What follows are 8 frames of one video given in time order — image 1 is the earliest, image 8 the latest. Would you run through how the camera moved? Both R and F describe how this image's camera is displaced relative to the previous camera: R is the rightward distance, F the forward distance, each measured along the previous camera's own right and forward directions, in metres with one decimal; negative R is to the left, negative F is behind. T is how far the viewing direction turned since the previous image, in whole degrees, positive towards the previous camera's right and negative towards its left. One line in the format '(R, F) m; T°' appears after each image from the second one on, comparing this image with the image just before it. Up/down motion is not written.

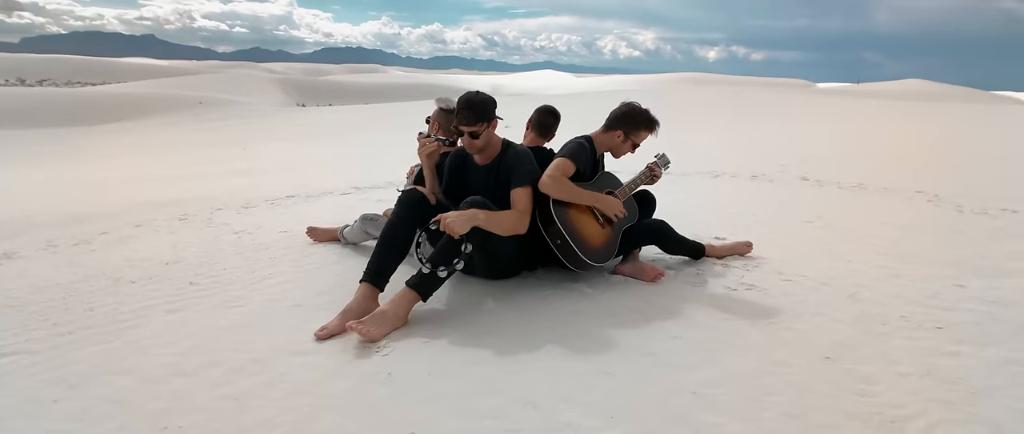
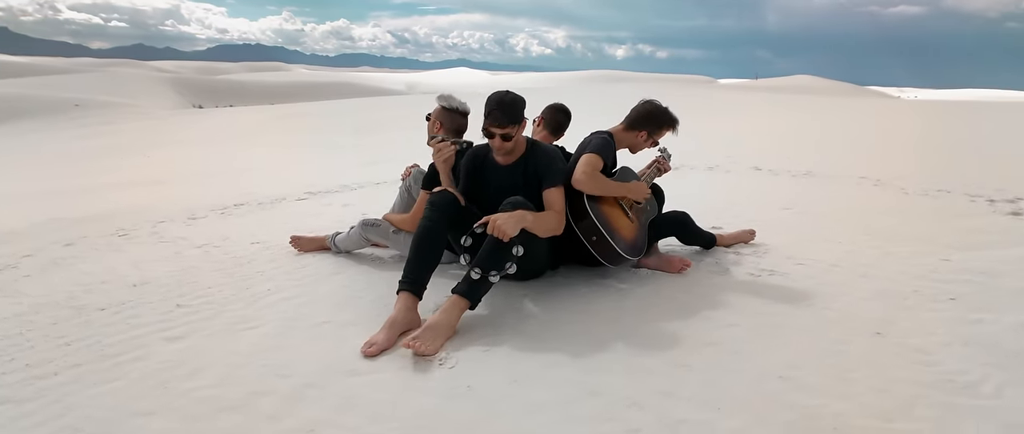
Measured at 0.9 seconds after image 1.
(-0.6, +0.1) m; +9°
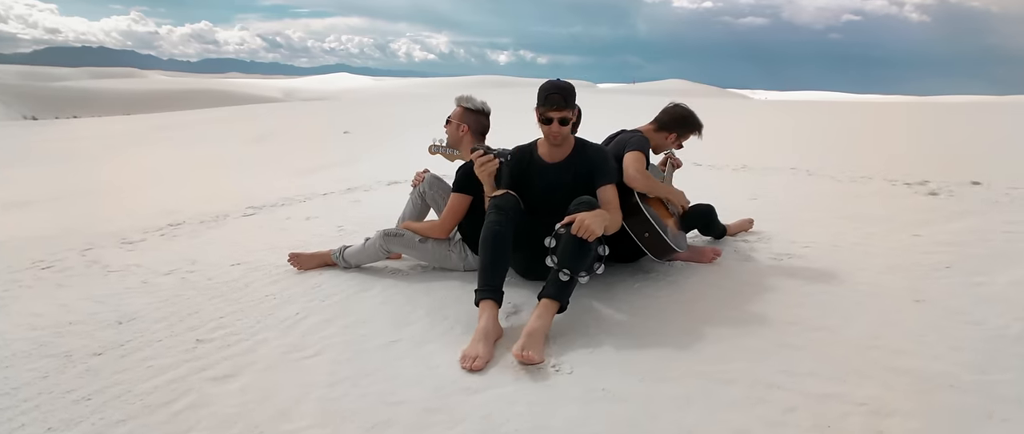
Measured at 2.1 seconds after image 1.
(-0.8, +0.1) m; +11°
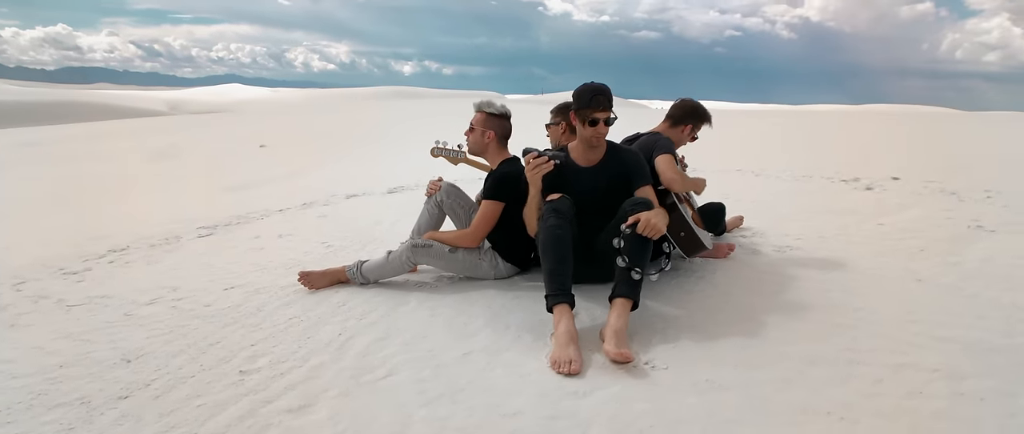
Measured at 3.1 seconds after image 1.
(-0.7, +0.1) m; +9°
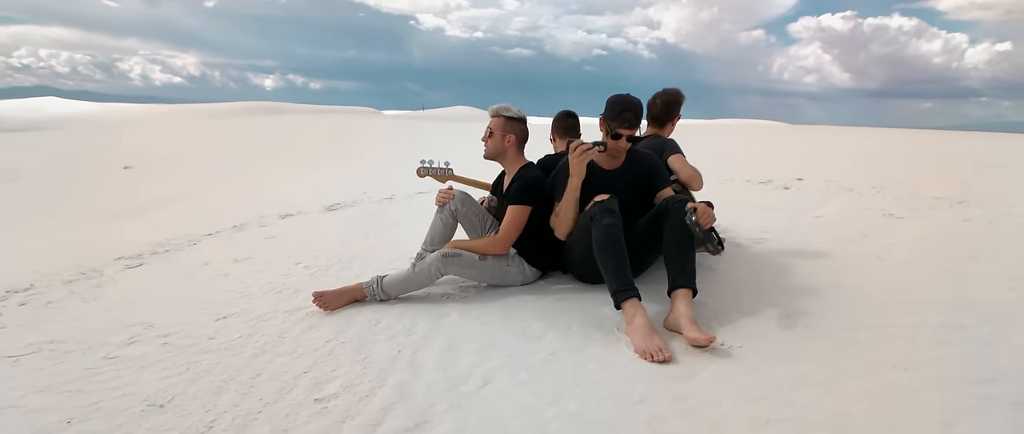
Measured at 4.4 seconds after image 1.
(-0.8, 0.0) m; +12°
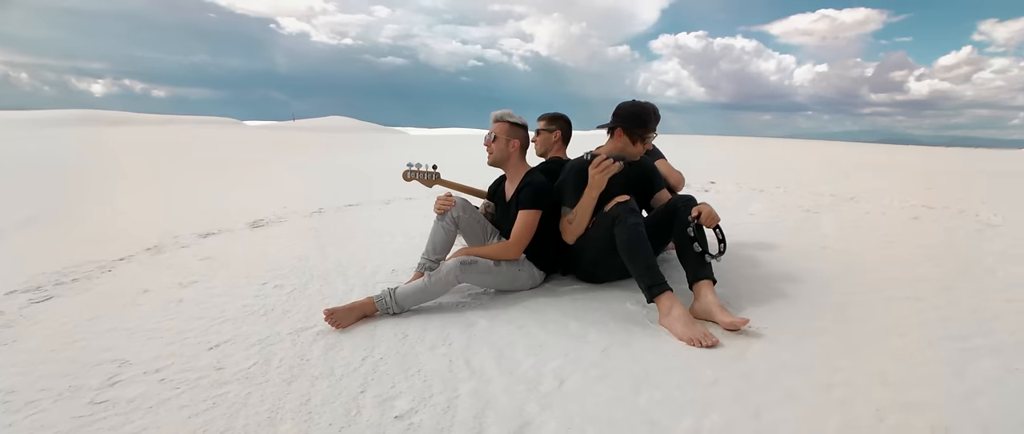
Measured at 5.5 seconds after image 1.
(-0.7, 0.0) m; +12°
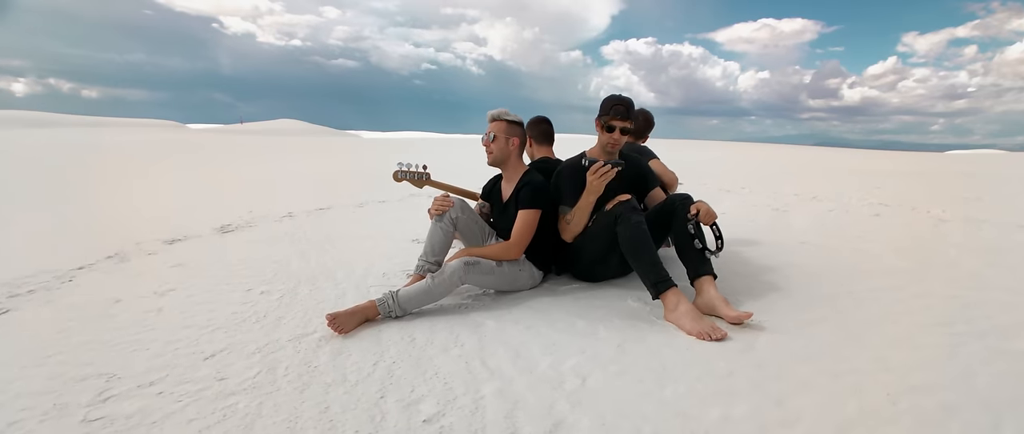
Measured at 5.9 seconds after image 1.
(-0.3, 0.0) m; +5°
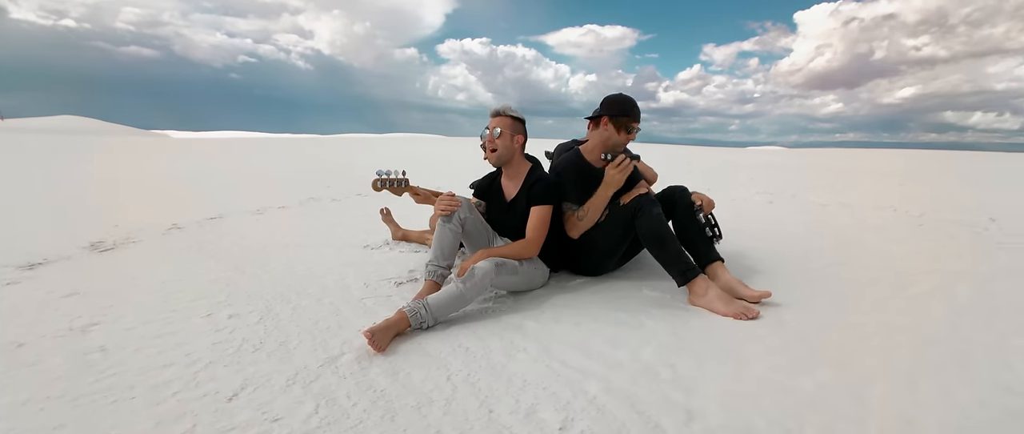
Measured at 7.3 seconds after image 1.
(-1.0, +0.2) m; +16°
